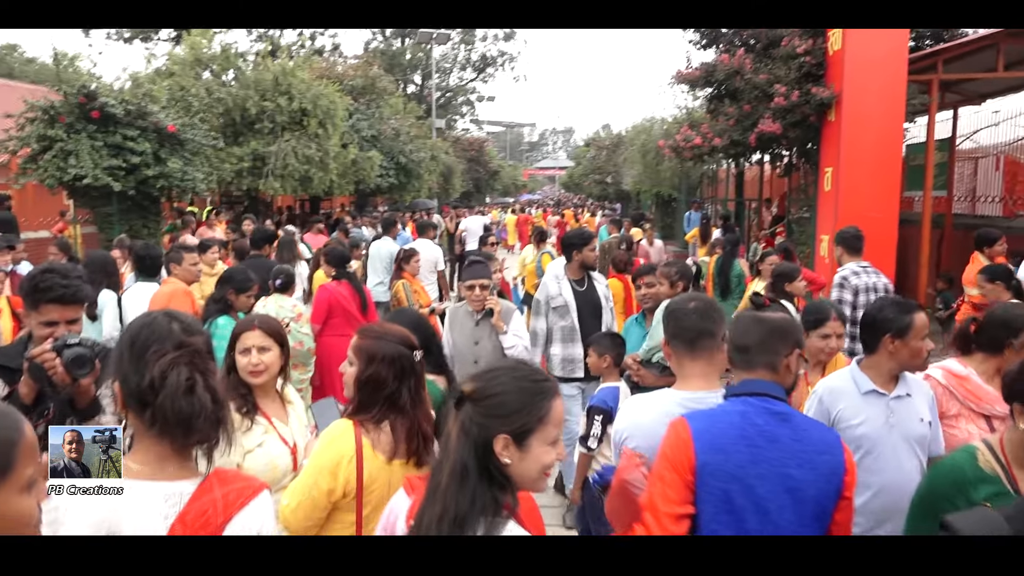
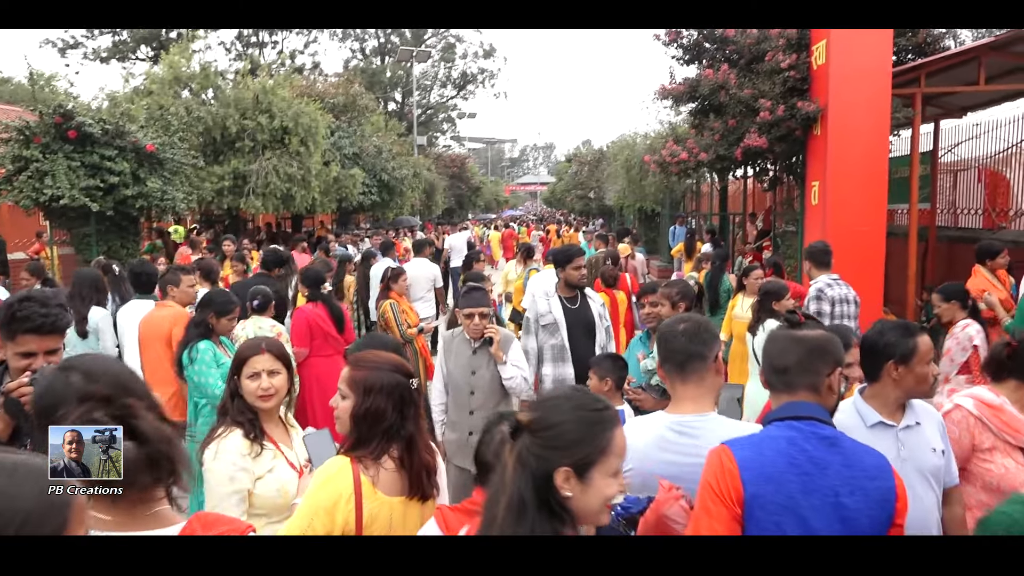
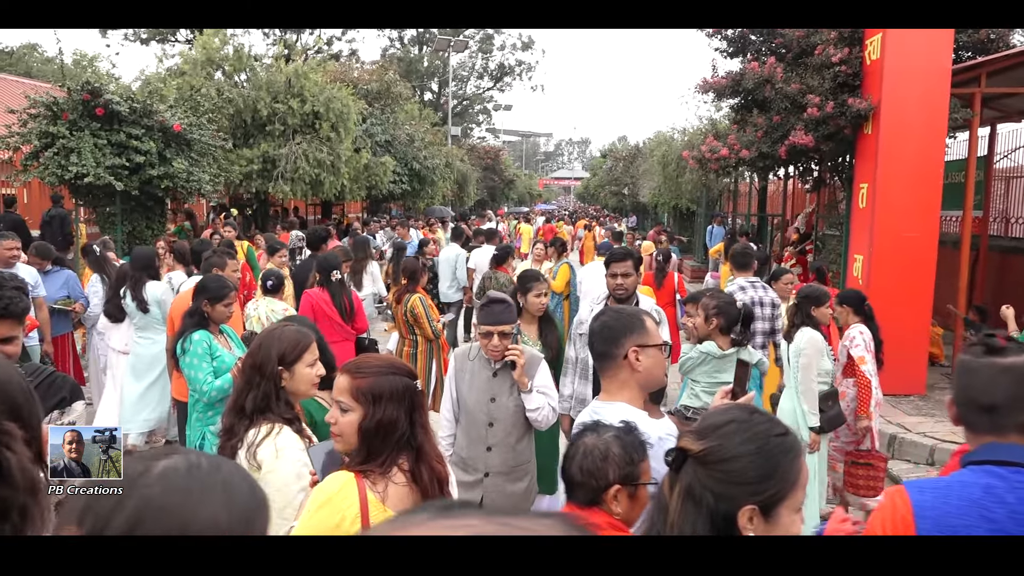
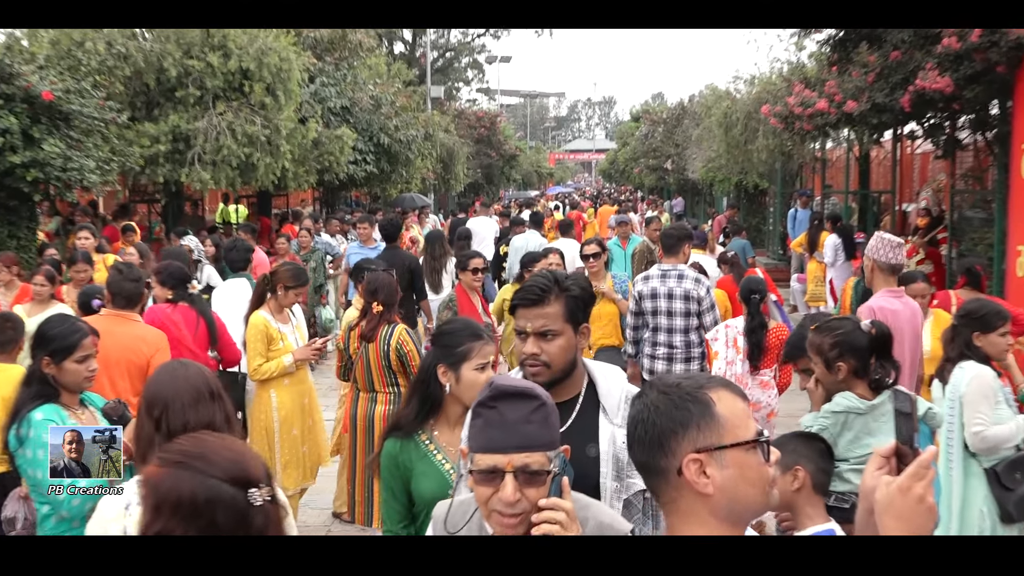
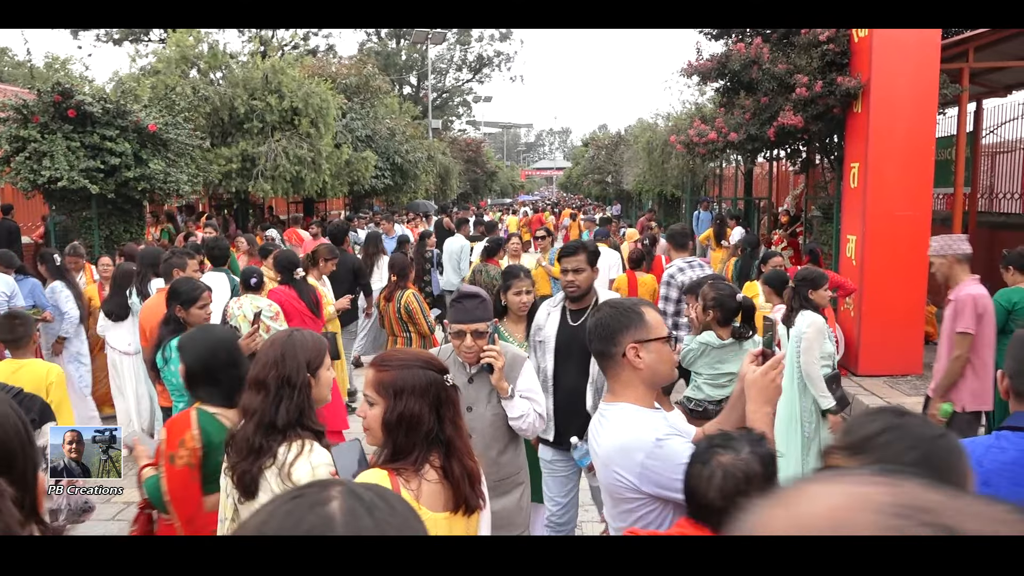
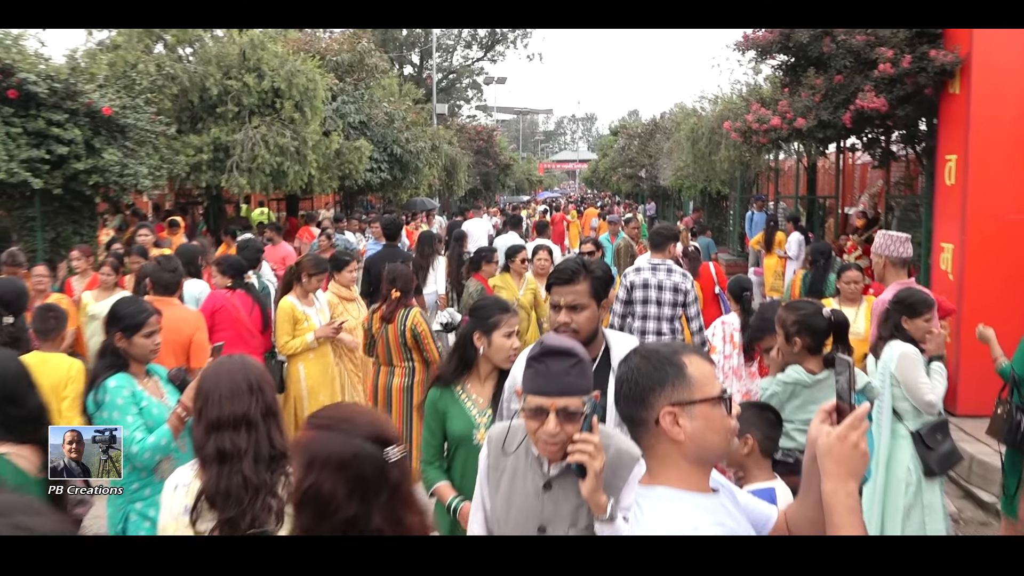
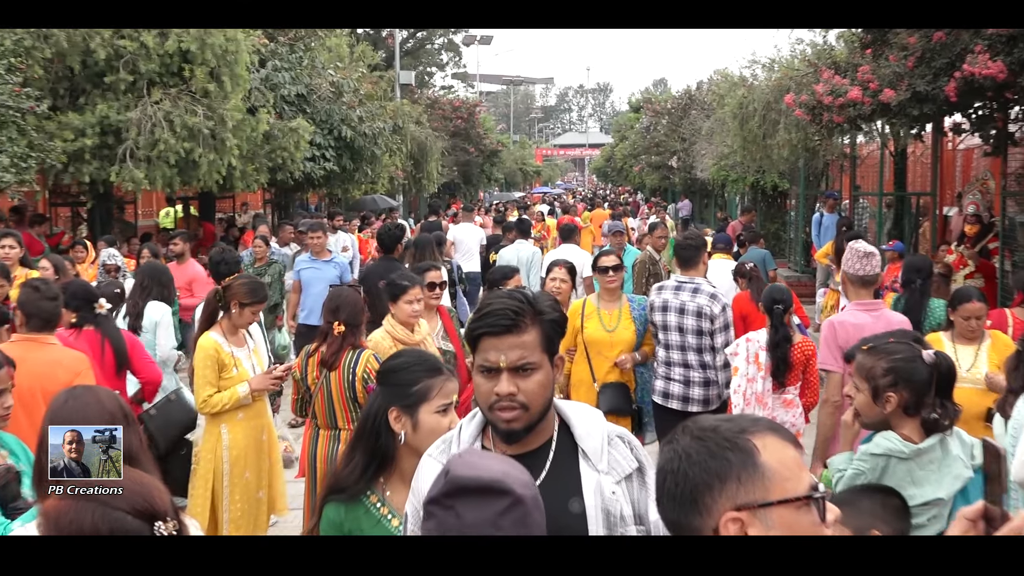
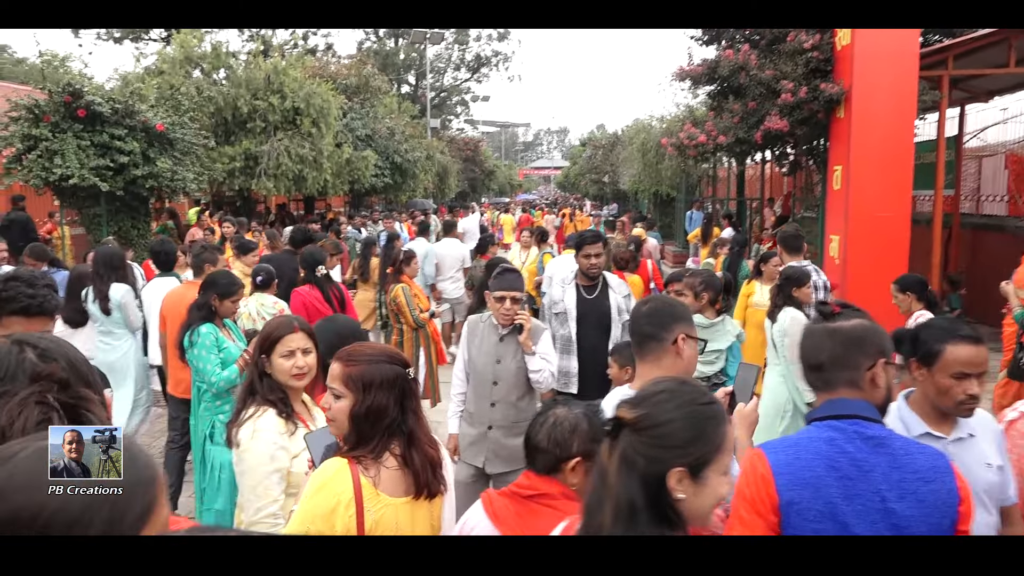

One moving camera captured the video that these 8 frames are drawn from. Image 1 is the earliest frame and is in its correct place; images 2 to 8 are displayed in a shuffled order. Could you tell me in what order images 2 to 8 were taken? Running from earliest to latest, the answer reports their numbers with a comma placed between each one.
2, 8, 3, 5, 6, 4, 7
